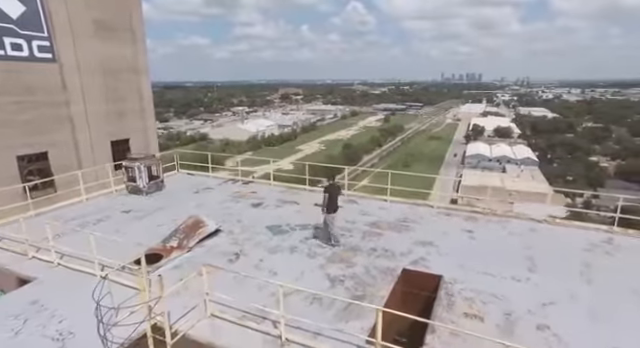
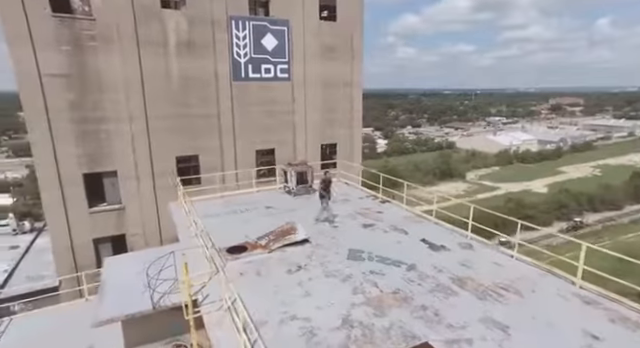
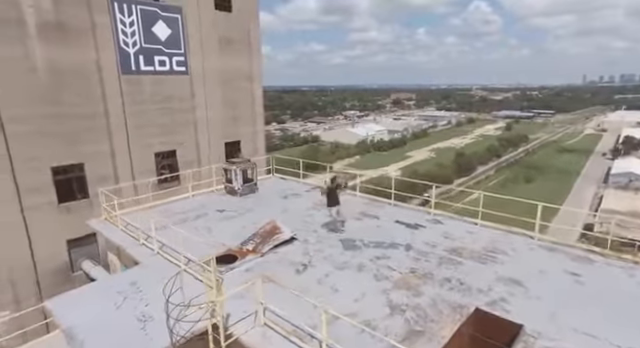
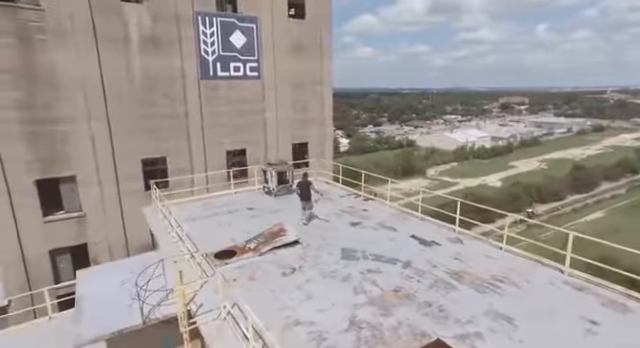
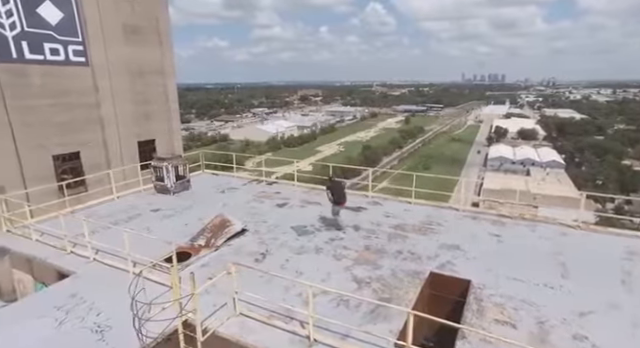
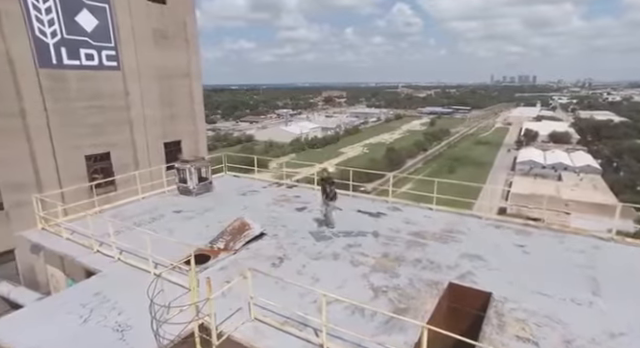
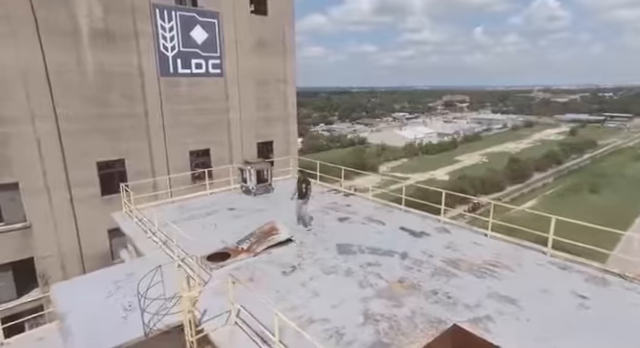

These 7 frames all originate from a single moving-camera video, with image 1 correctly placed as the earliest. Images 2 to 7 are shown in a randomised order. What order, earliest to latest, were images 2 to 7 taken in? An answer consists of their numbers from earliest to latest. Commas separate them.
5, 6, 3, 7, 4, 2
